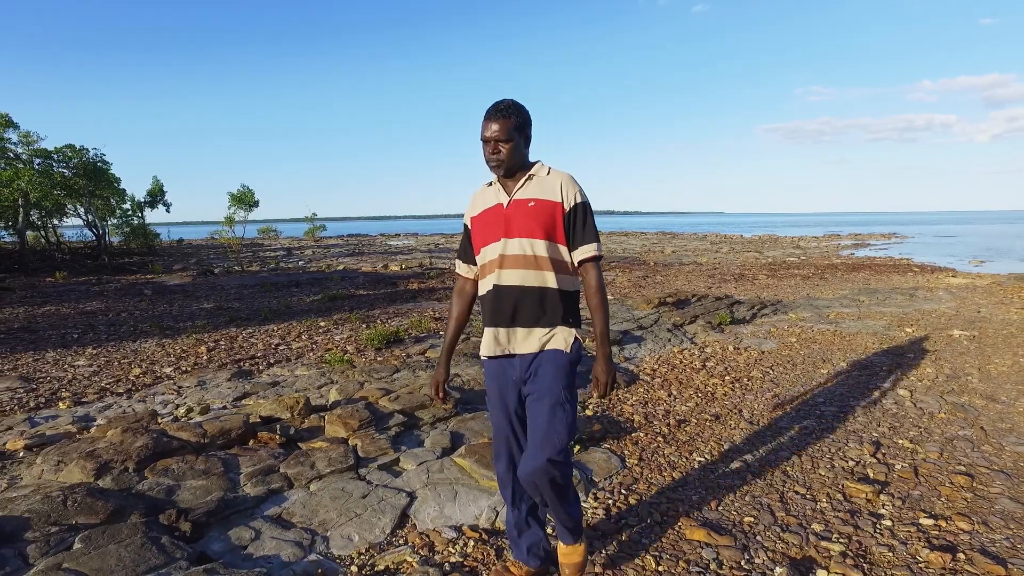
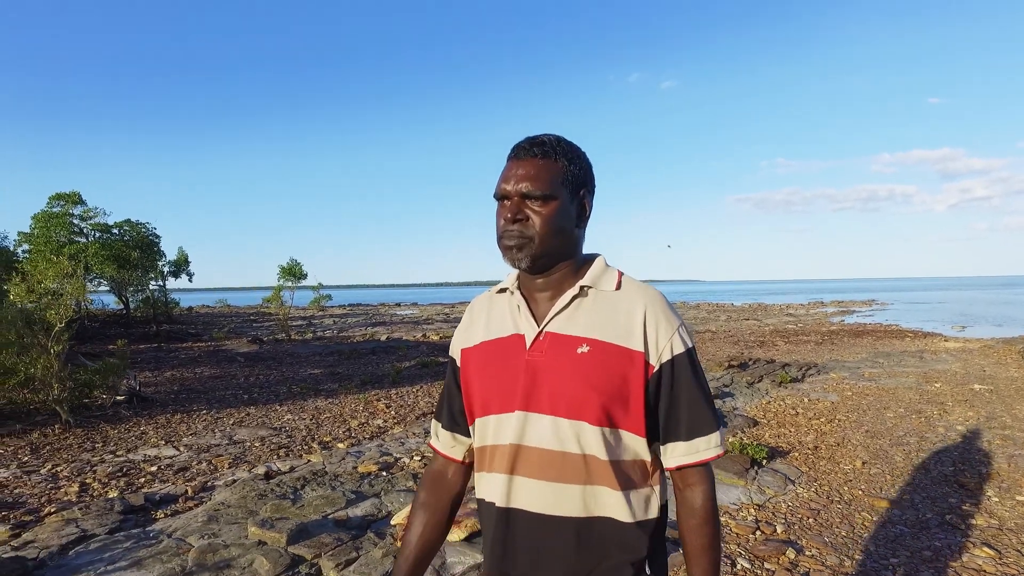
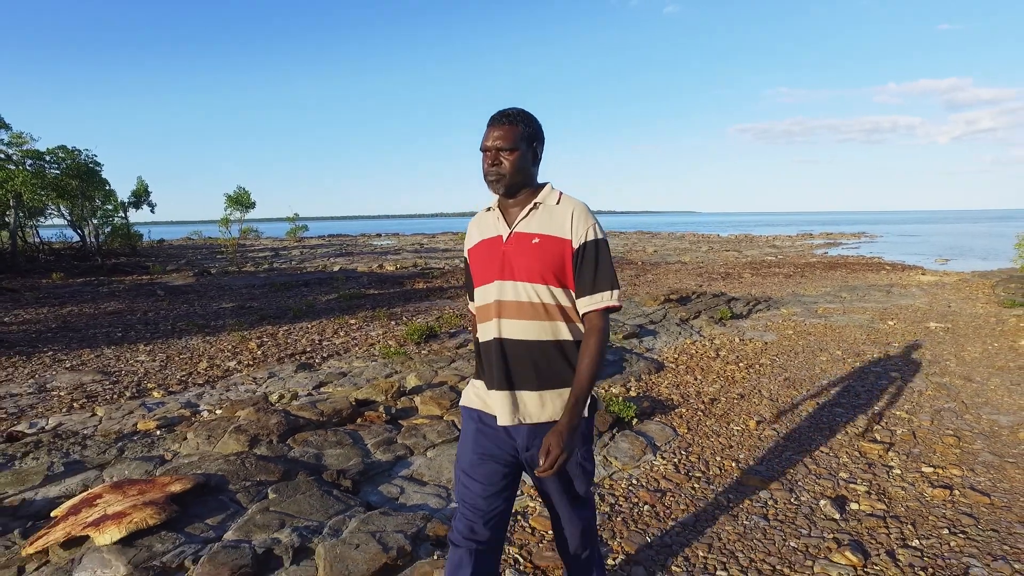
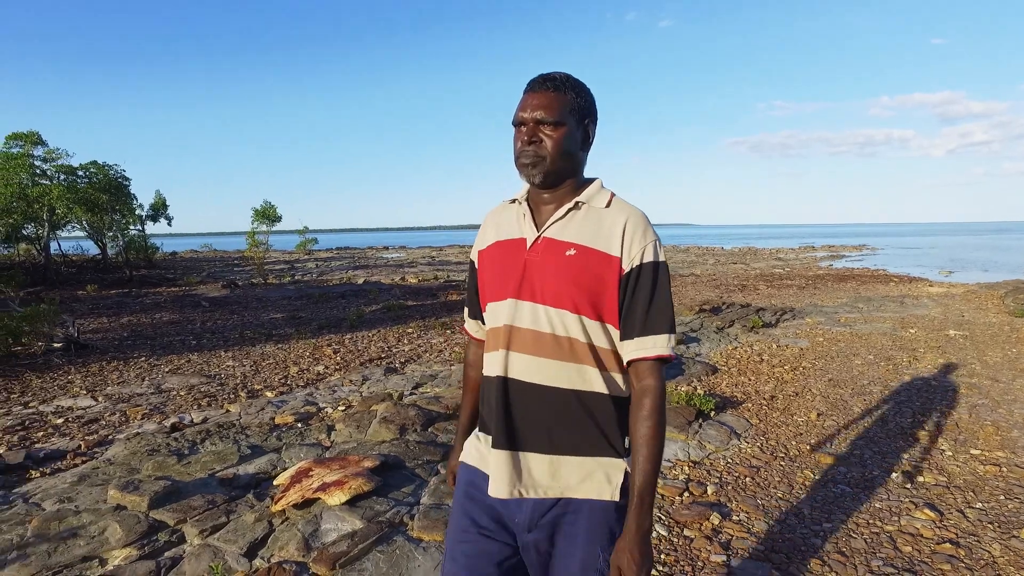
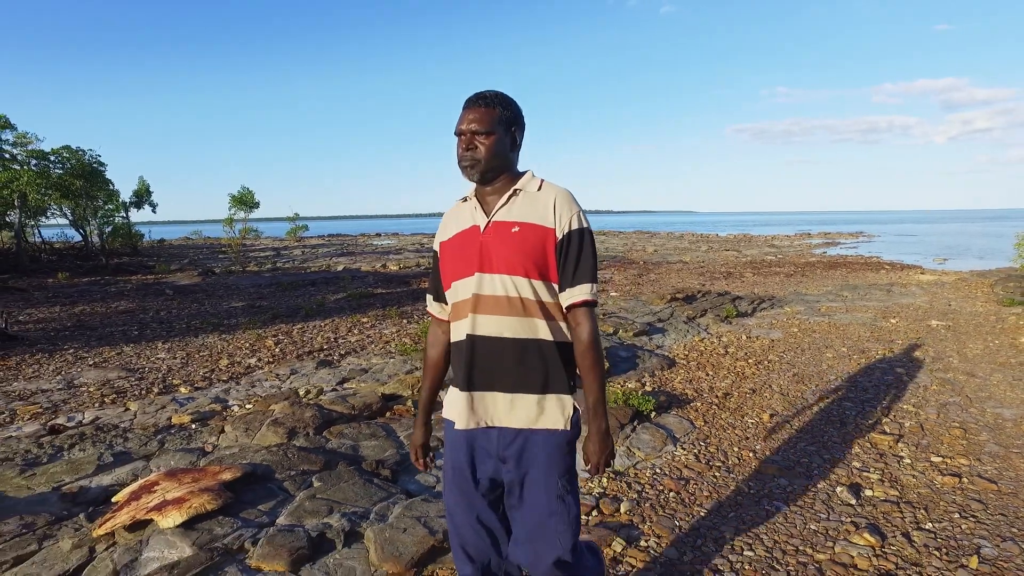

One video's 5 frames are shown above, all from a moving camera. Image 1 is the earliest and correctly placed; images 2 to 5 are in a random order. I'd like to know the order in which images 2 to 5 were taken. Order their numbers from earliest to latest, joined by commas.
3, 5, 4, 2
